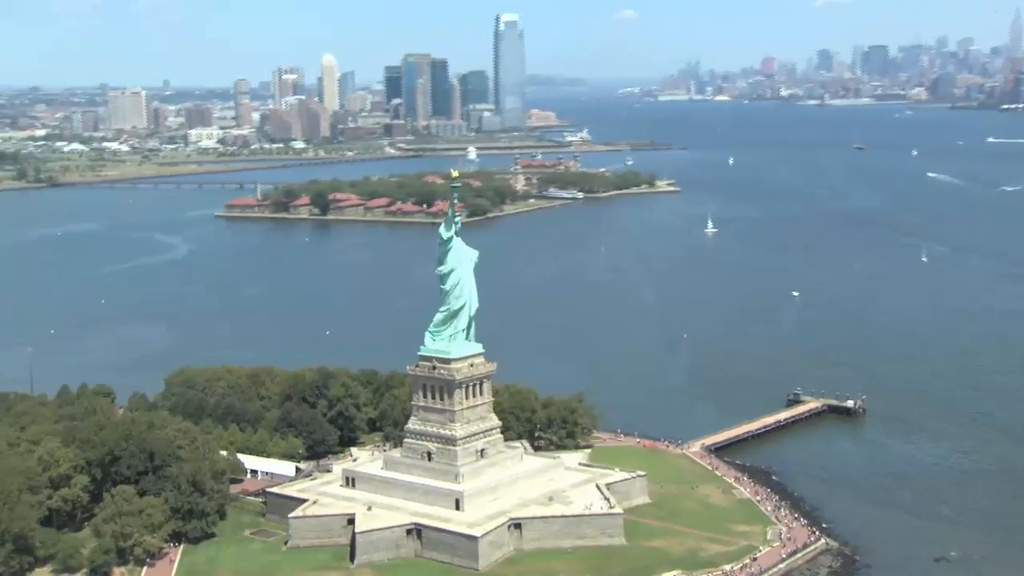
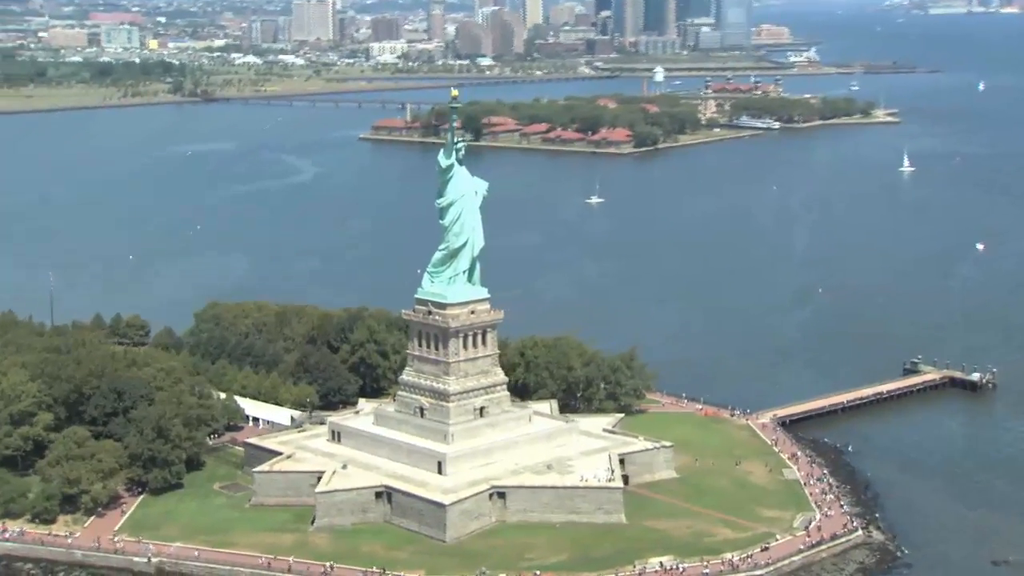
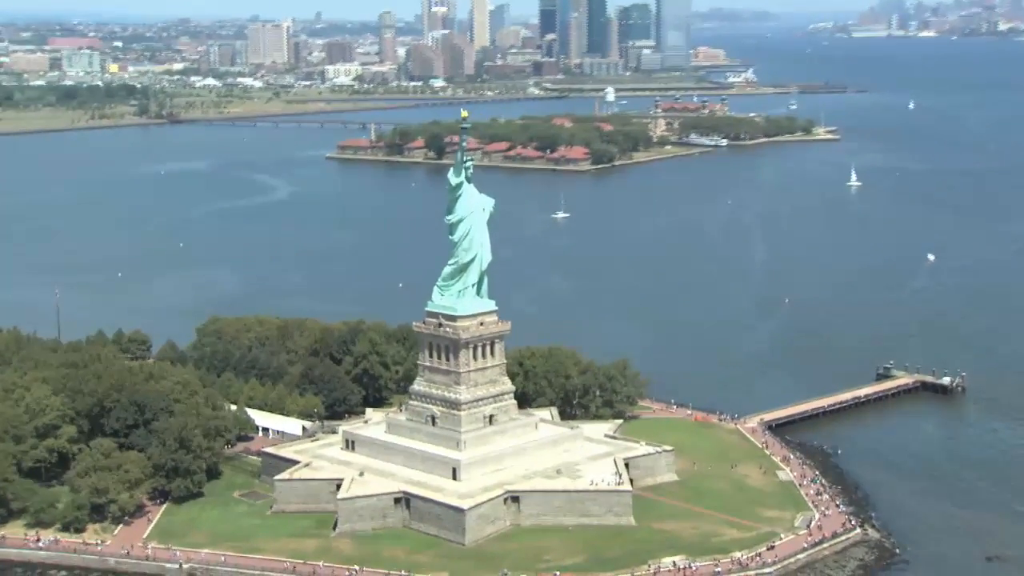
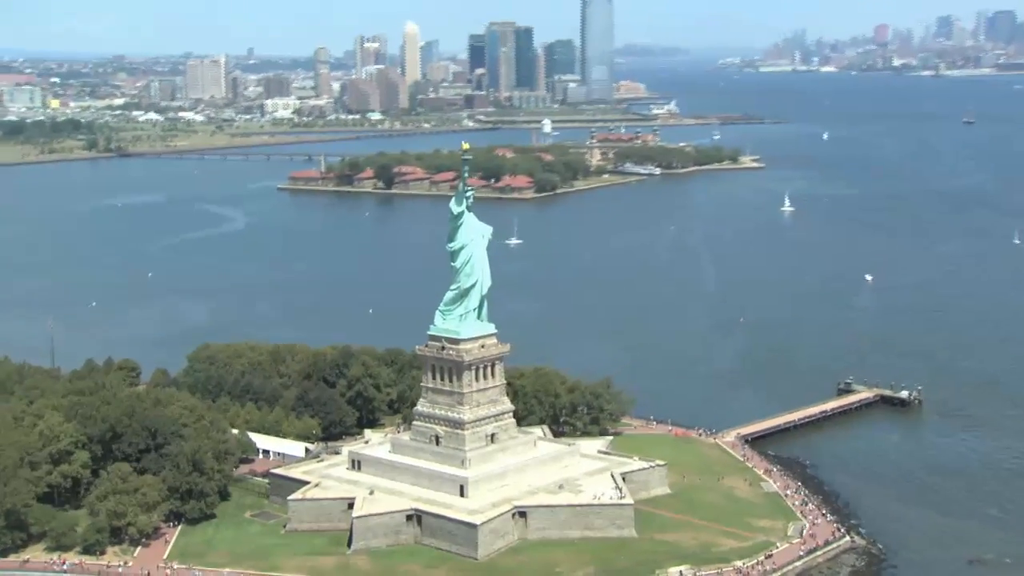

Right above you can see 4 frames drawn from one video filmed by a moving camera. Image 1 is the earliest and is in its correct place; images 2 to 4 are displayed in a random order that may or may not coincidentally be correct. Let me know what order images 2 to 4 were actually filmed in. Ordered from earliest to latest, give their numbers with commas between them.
4, 3, 2
